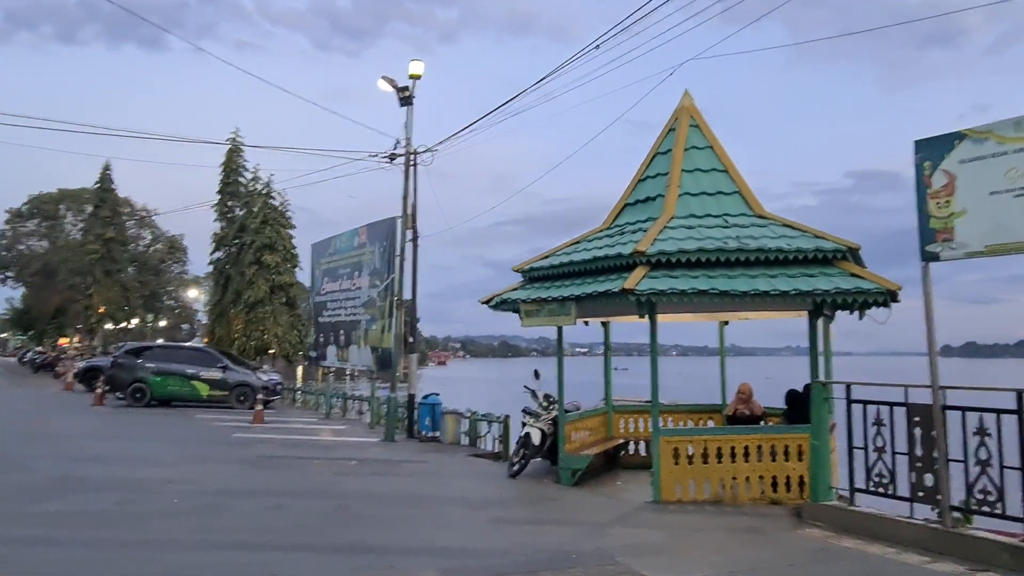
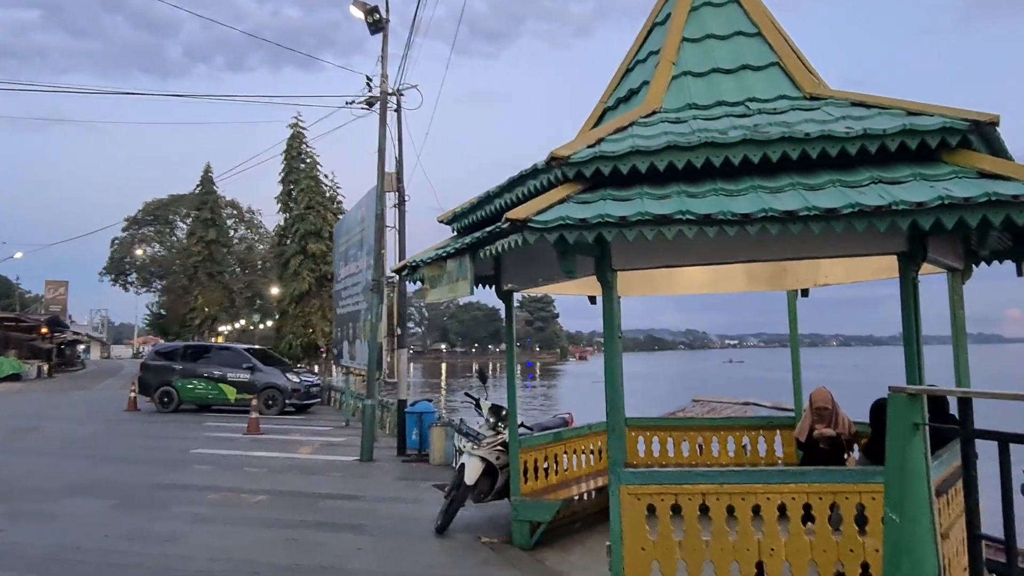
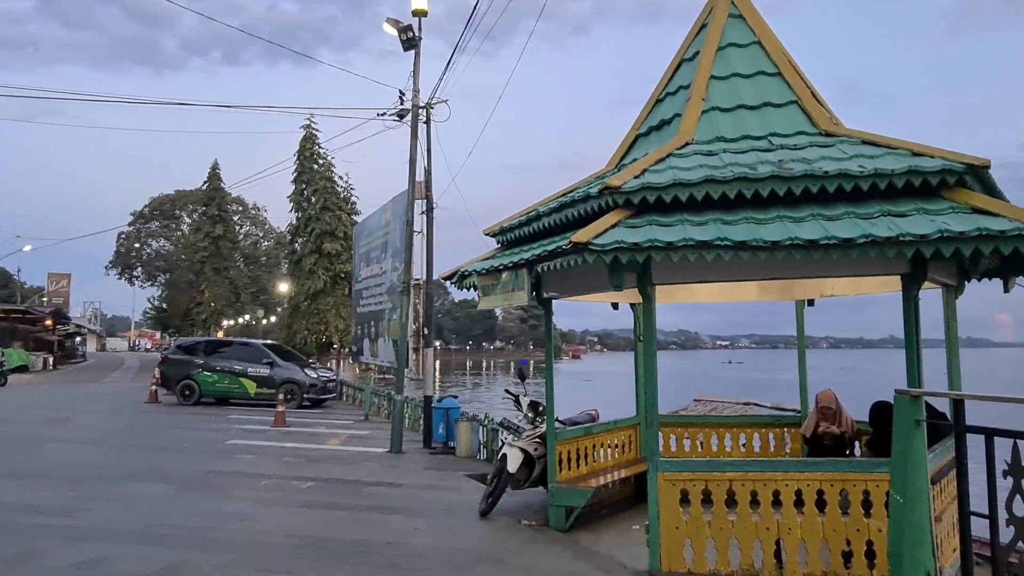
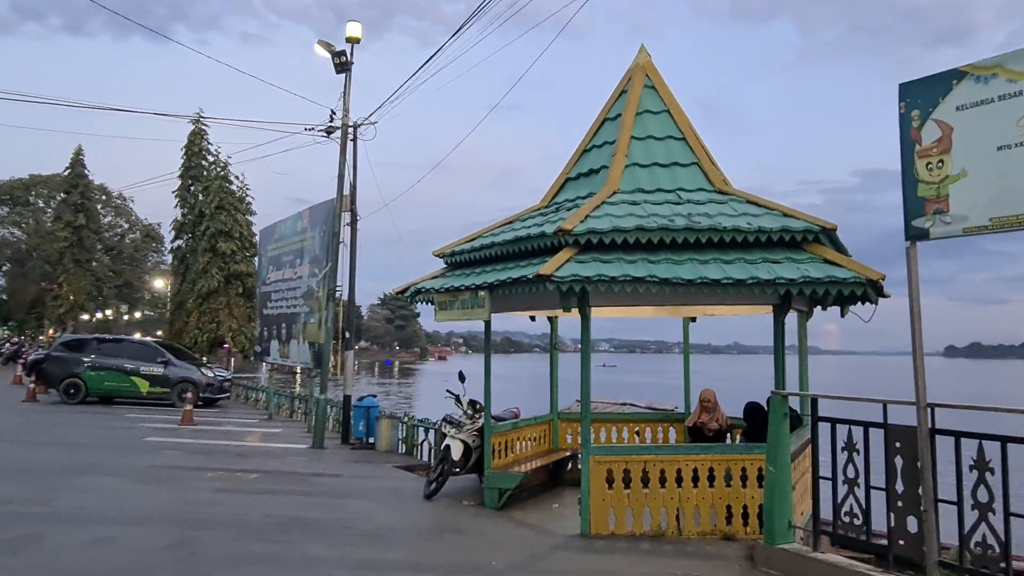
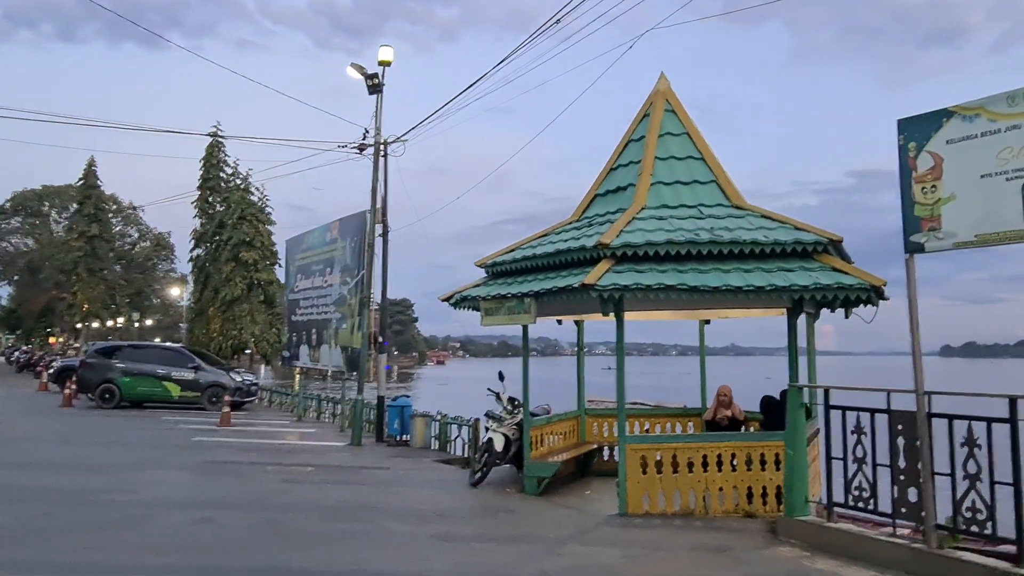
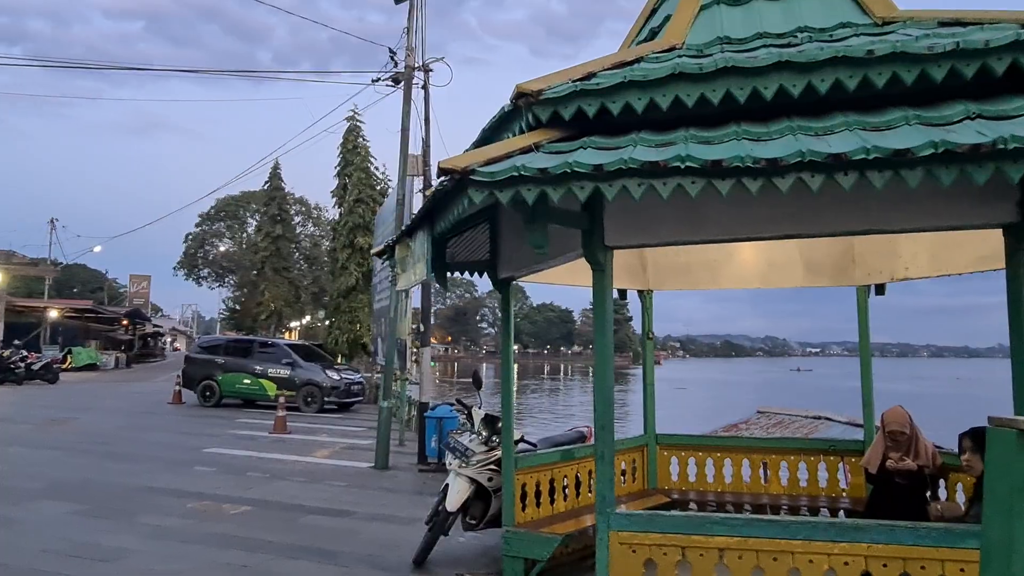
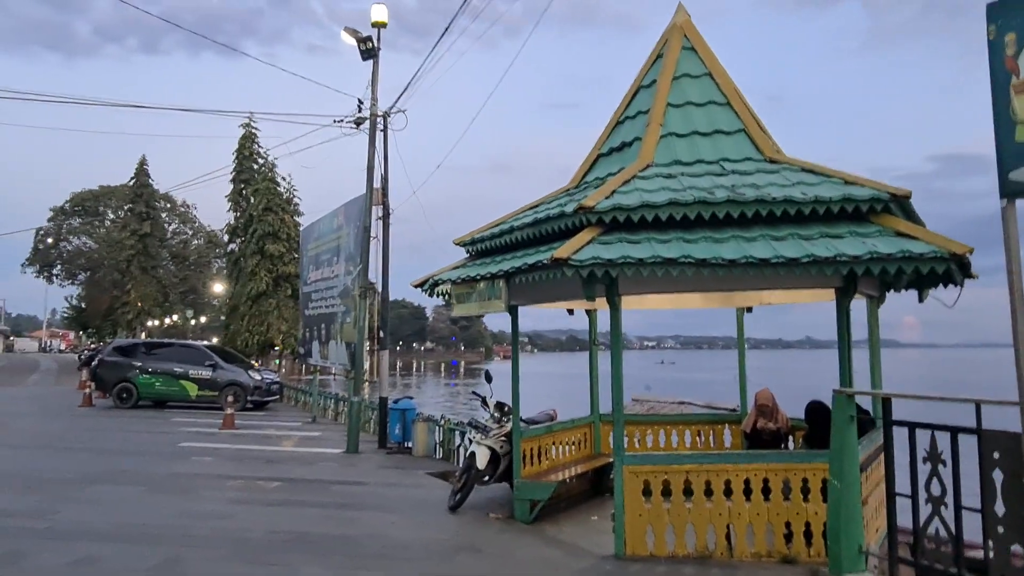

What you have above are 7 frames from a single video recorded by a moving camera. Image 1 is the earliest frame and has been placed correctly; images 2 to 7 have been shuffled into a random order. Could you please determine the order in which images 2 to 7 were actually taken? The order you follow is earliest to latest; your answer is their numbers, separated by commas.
5, 4, 7, 3, 2, 6
